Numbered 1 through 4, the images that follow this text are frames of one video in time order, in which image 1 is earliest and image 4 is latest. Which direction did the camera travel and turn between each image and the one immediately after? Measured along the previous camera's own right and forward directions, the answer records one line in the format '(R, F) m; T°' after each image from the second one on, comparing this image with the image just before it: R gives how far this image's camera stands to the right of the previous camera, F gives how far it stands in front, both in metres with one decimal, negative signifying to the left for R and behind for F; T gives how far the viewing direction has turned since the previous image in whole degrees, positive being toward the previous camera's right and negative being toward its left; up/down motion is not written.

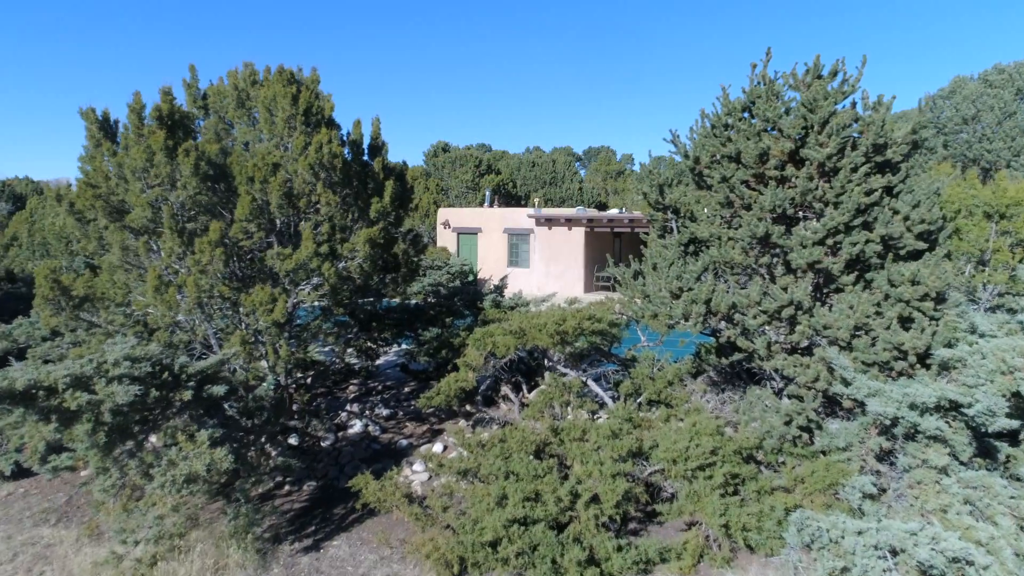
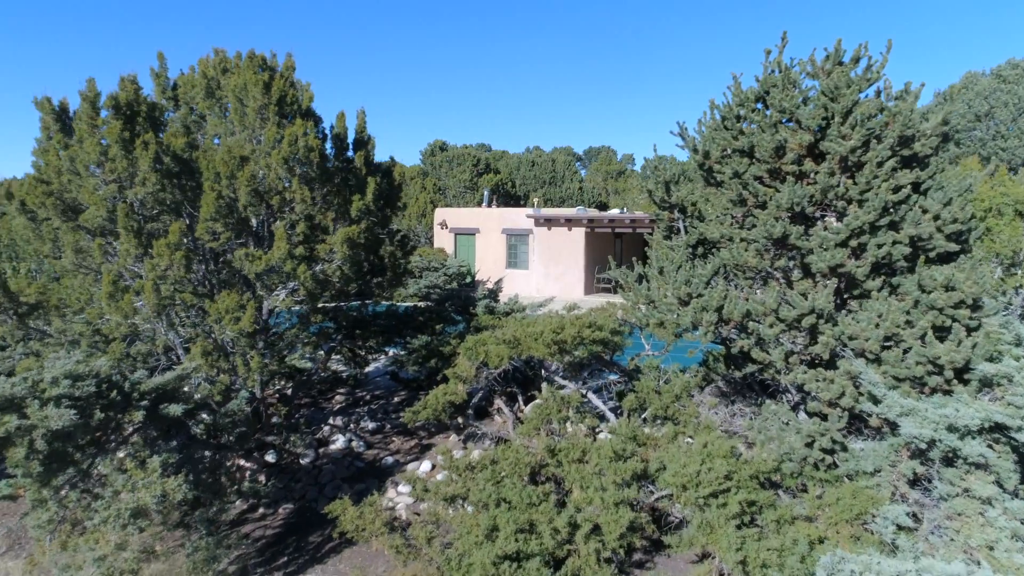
(+0.1, +0.7) m; 0°
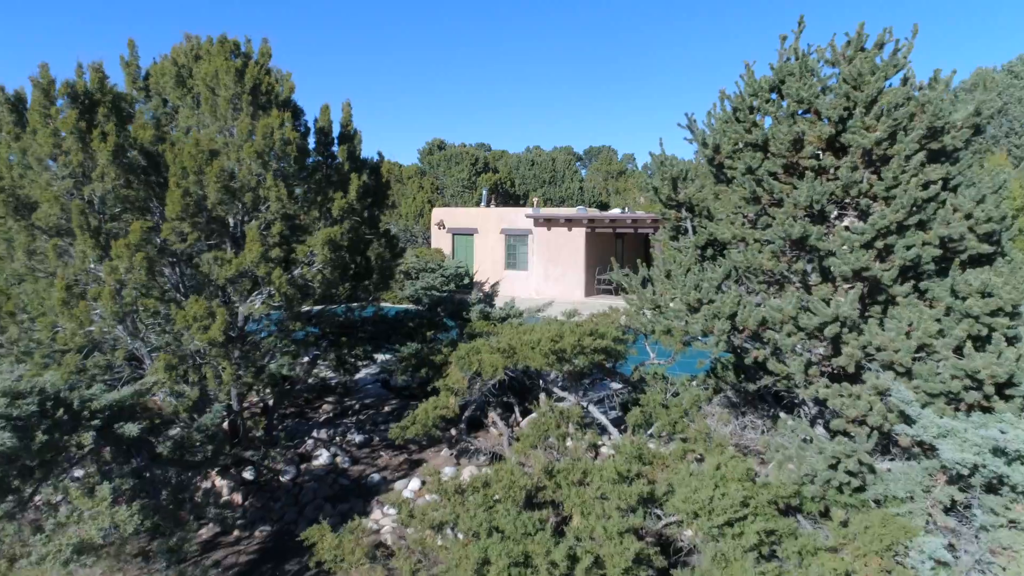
(0.0, +0.6) m; 0°
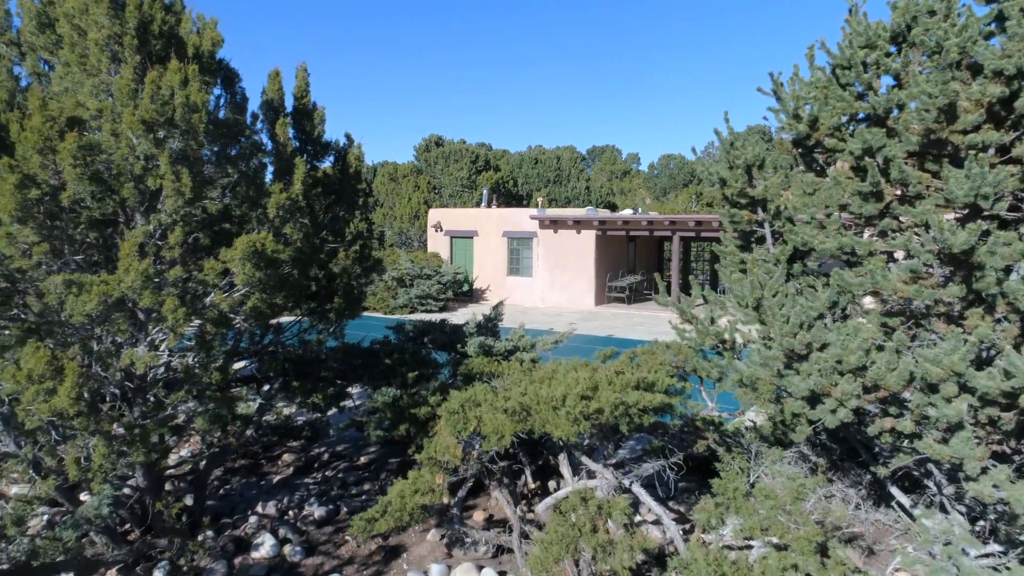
(-0.1, +2.4) m; 0°
